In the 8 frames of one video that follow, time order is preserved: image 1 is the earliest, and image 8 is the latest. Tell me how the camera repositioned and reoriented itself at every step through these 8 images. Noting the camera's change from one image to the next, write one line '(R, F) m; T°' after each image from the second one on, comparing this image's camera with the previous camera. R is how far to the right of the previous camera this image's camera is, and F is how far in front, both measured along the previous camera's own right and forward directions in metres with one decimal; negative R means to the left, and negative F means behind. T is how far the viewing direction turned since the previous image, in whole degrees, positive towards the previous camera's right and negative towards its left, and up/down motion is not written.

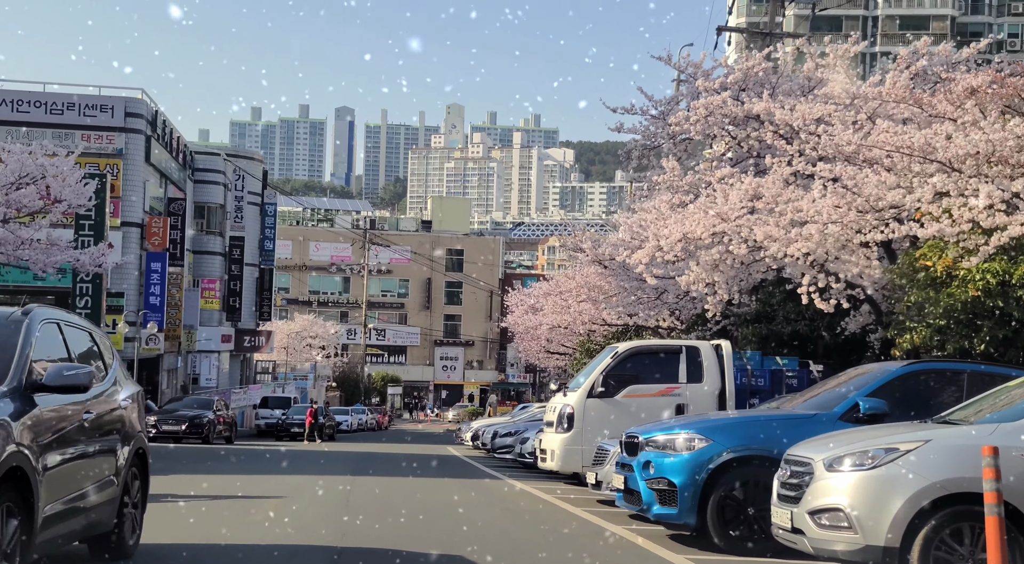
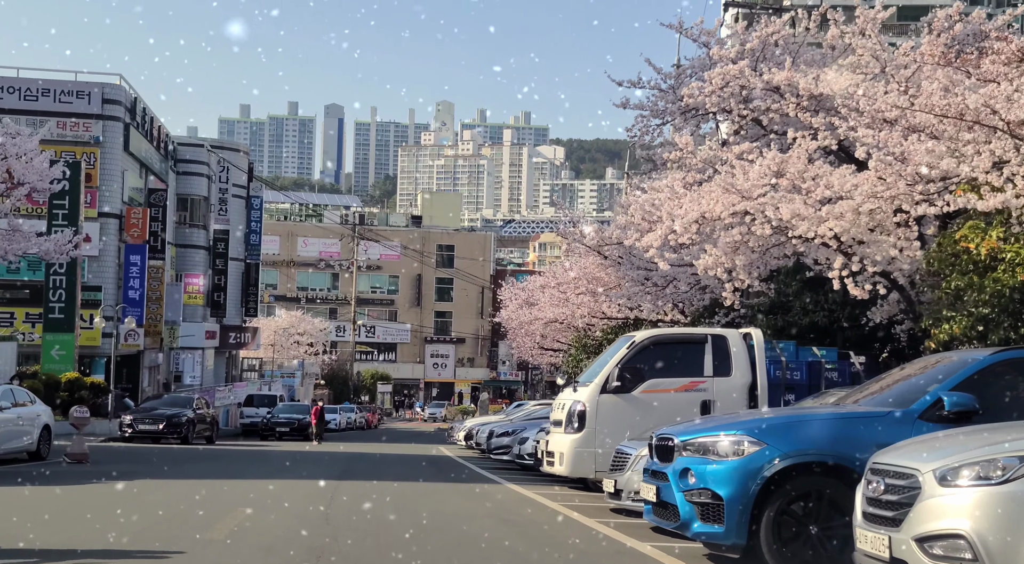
(-0.1, +1.8) m; 0°
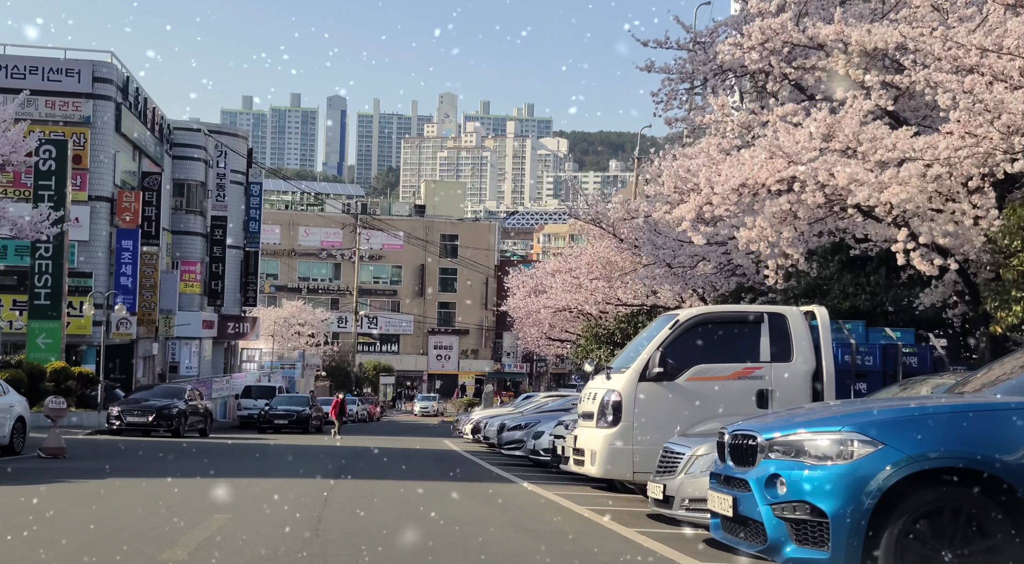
(-0.2, +2.0) m; 0°
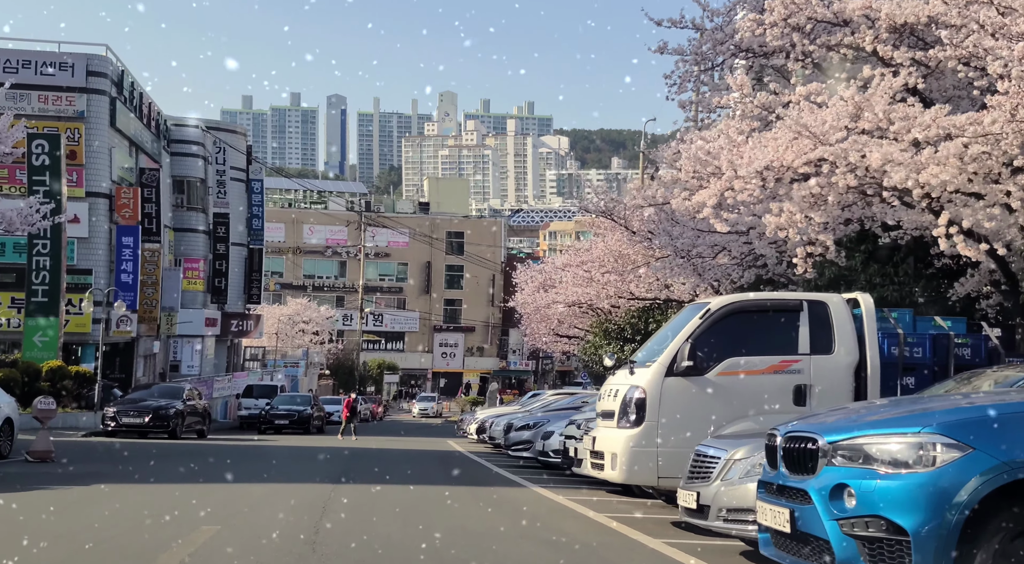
(-0.1, +1.0) m; 0°
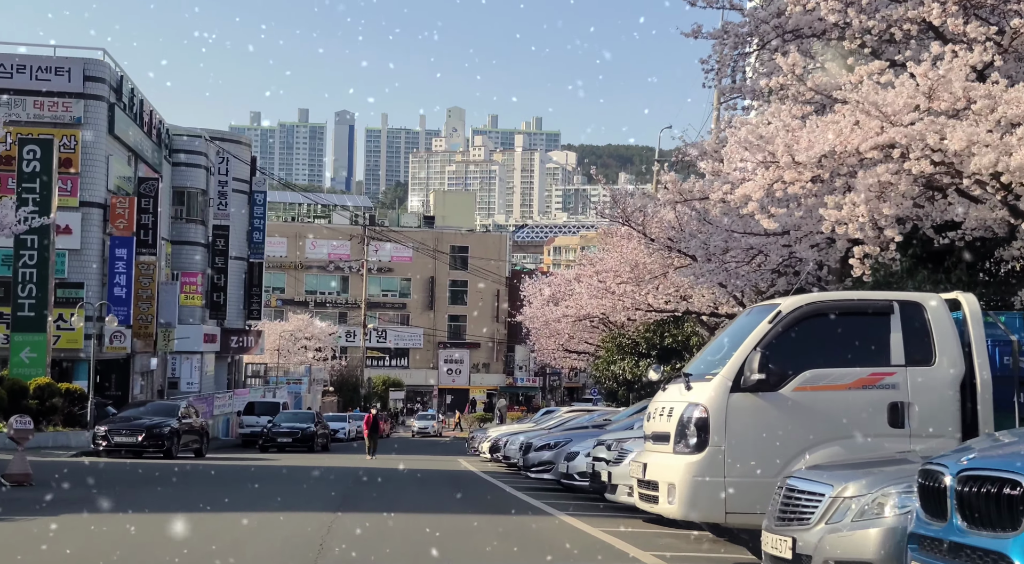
(-0.2, +1.8) m; 0°
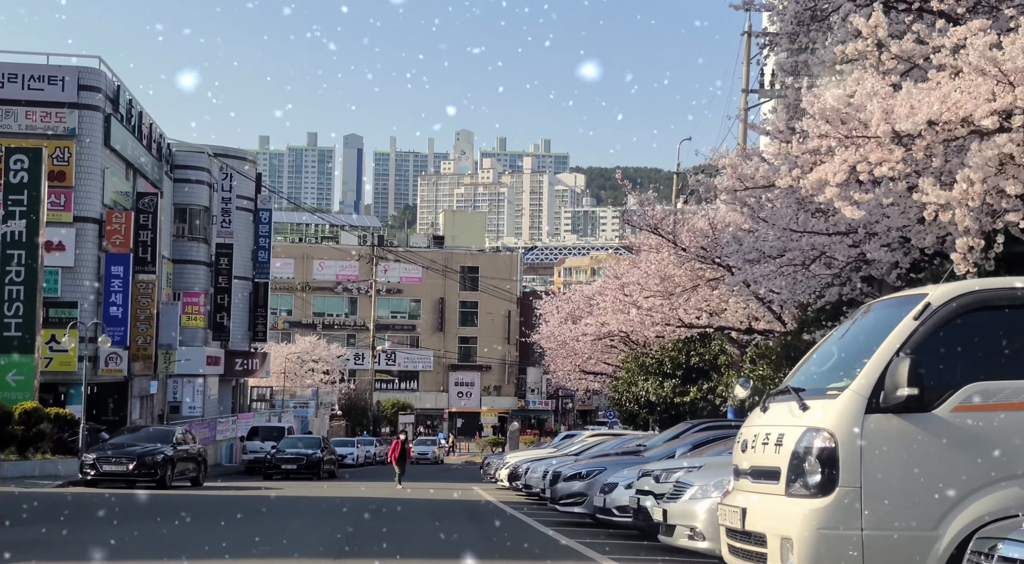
(-0.2, +2.2) m; 0°
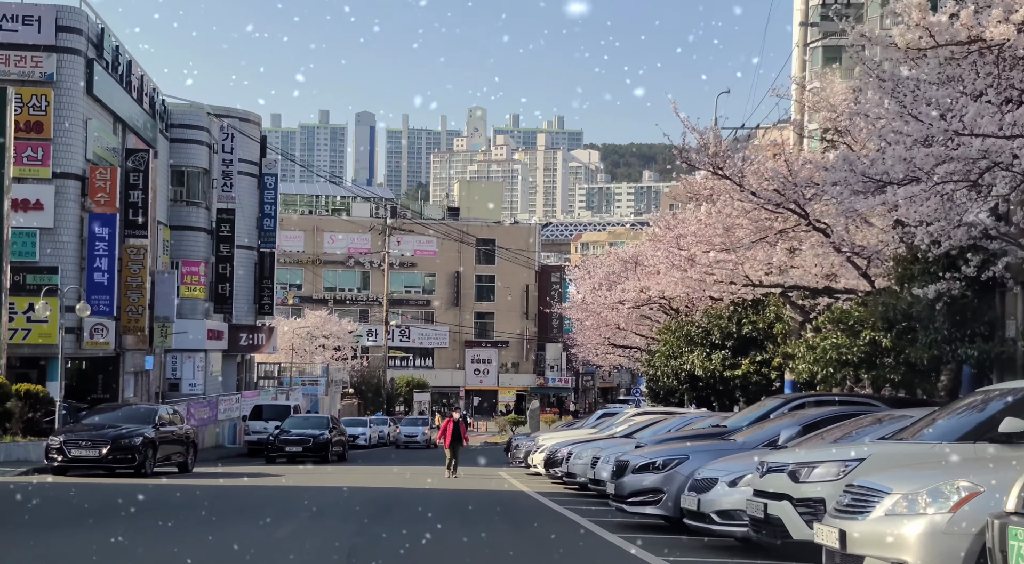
(-0.4, +4.2) m; -1°
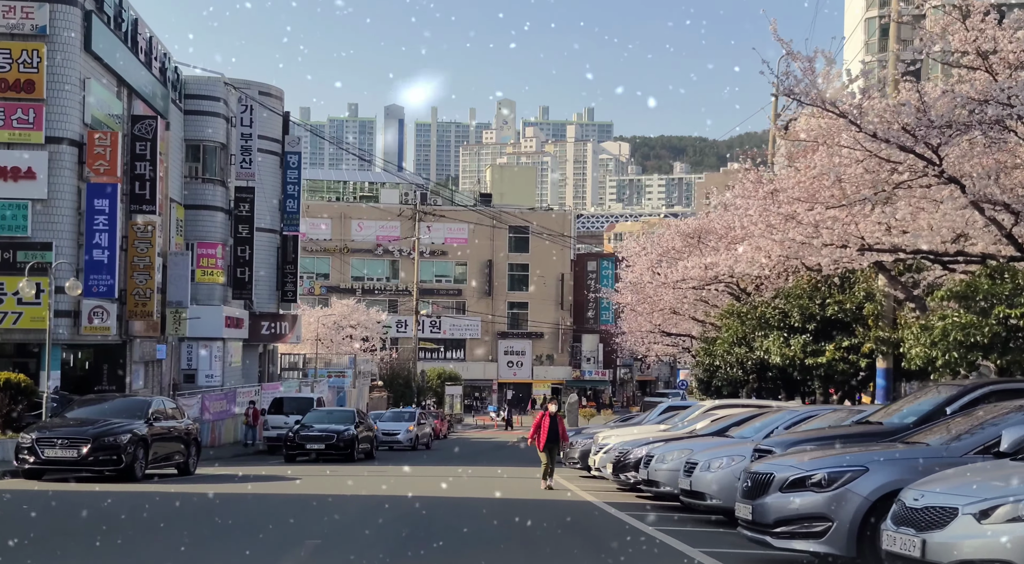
(-0.5, +4.2) m; -1°
